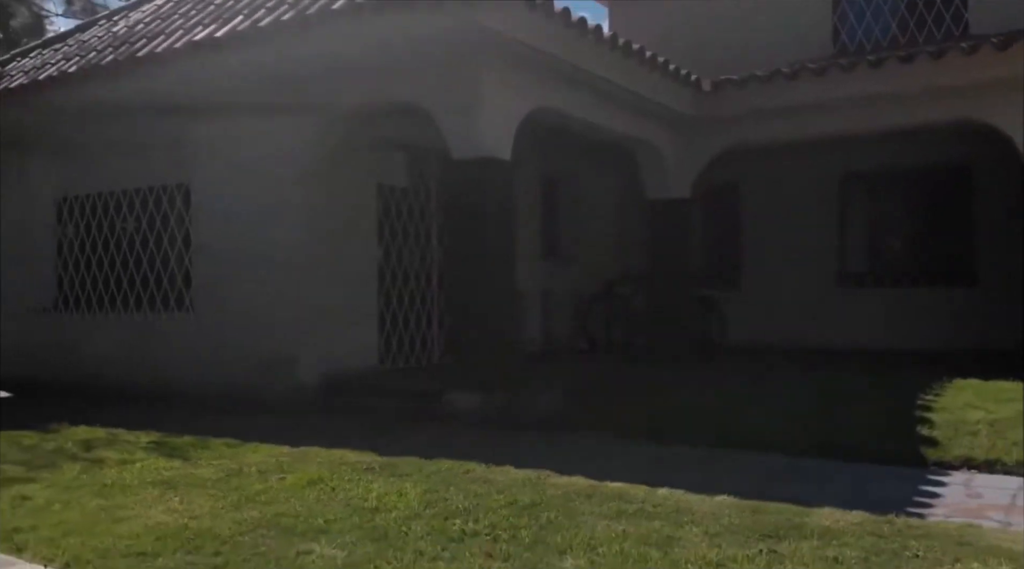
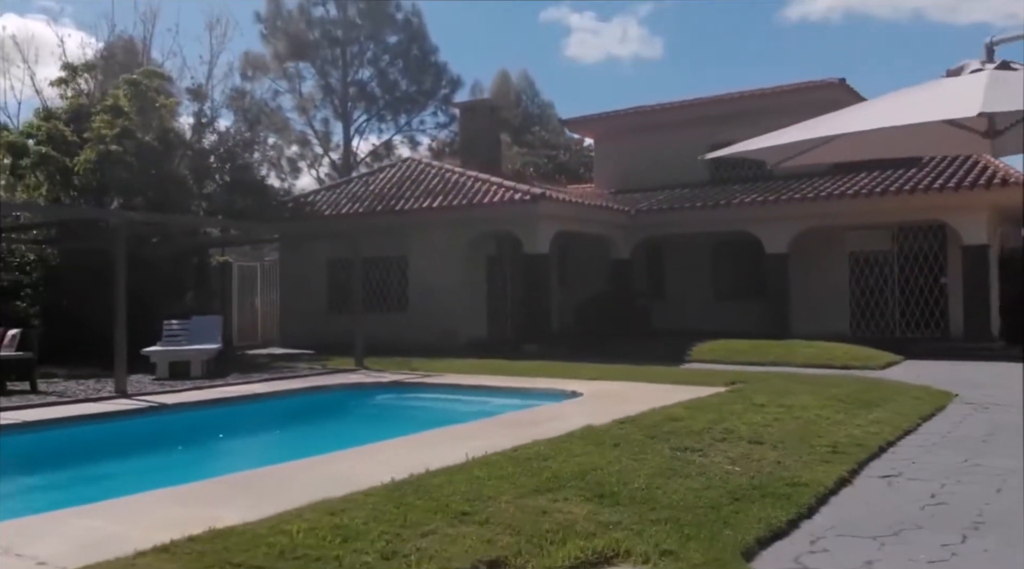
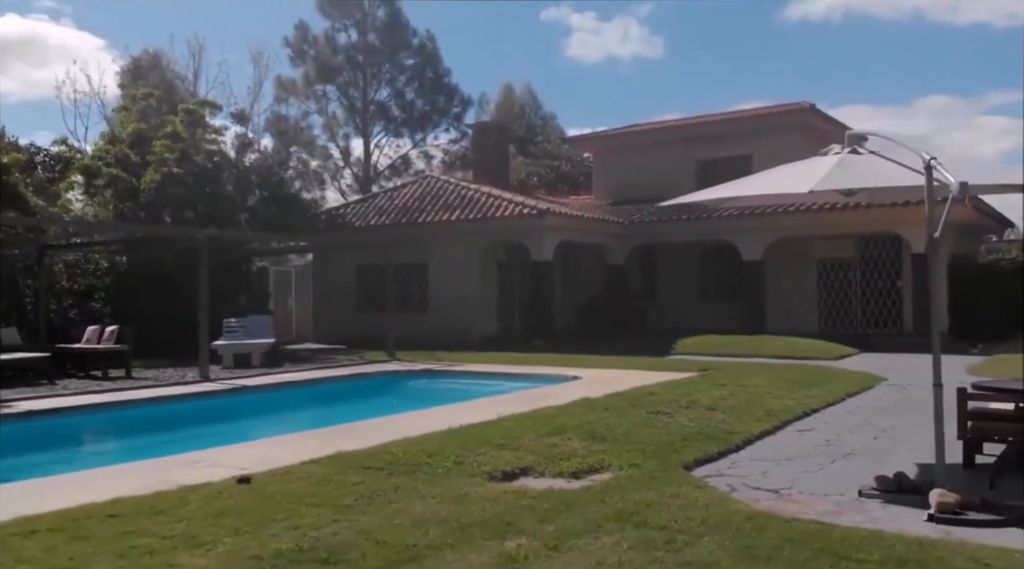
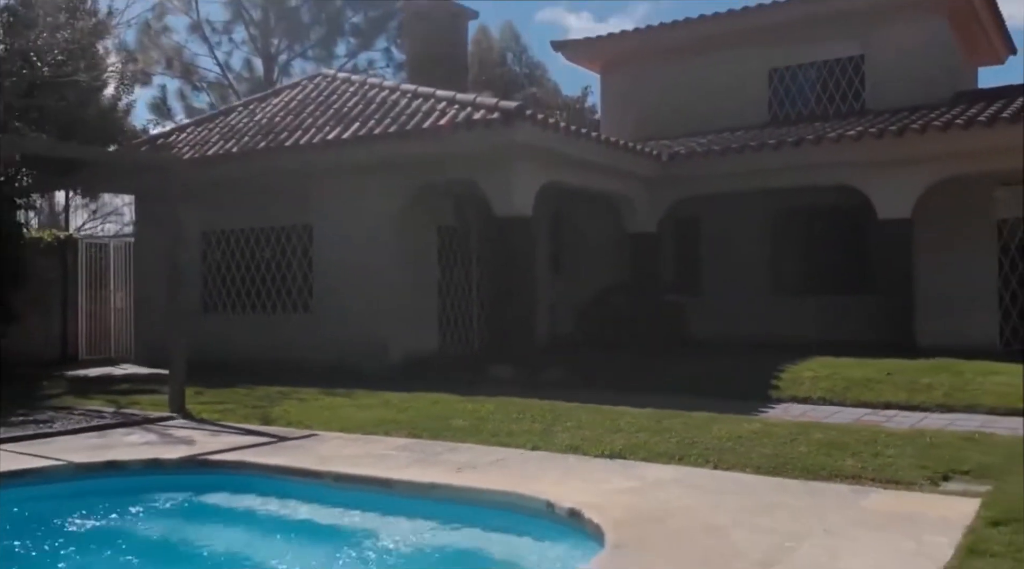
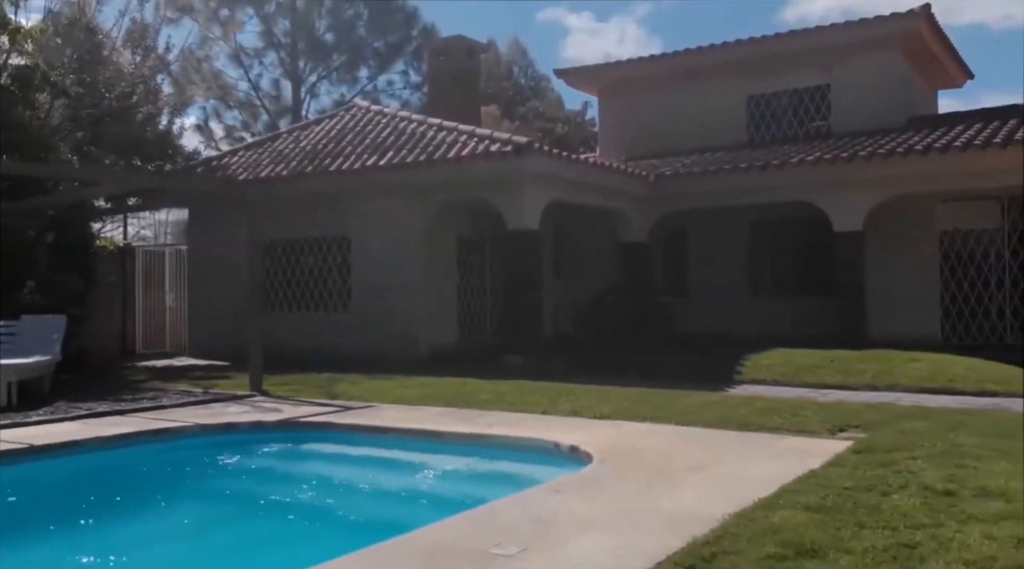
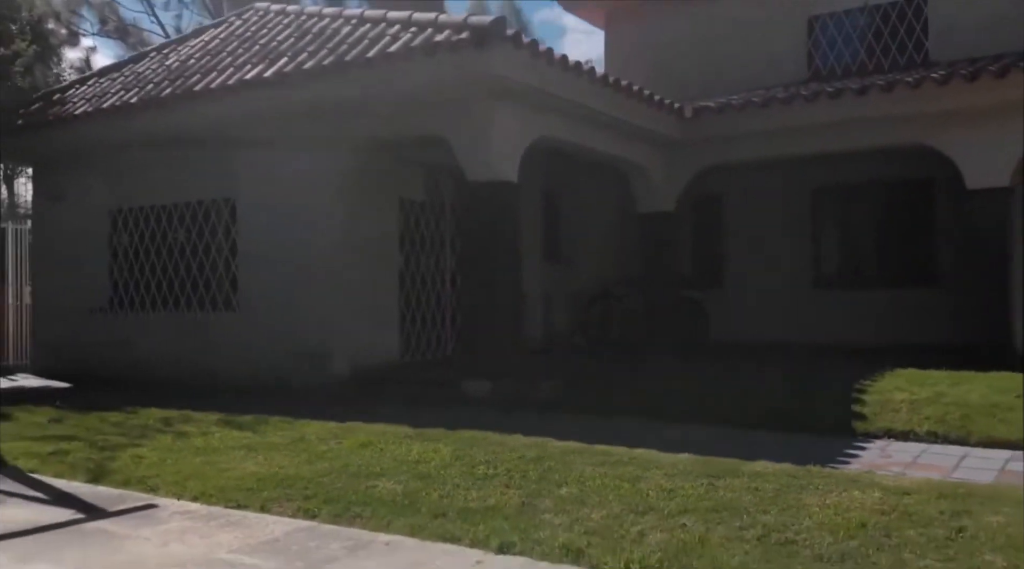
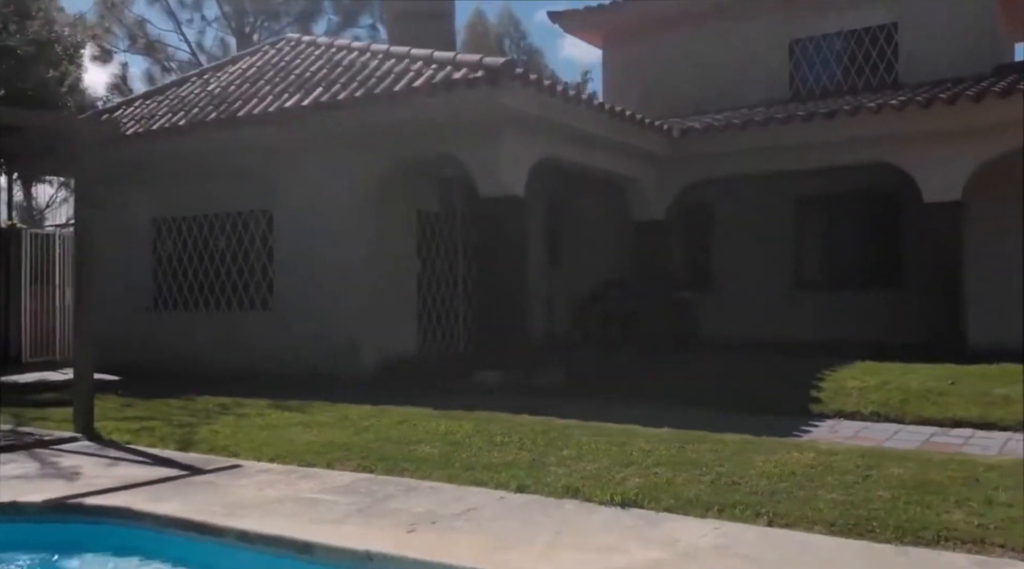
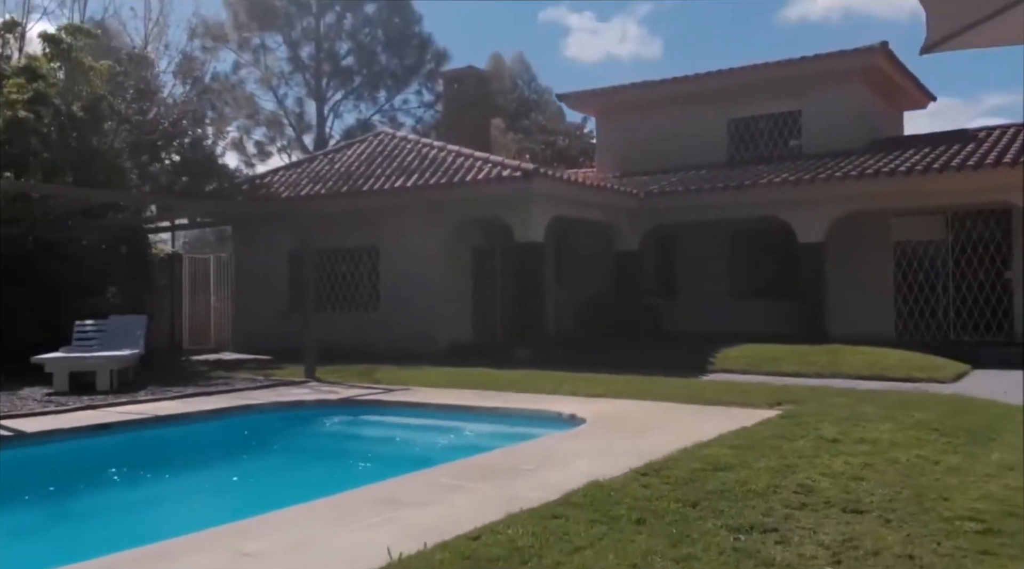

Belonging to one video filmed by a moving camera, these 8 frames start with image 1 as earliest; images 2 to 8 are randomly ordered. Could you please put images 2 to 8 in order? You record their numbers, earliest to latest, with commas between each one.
6, 7, 4, 5, 8, 2, 3
